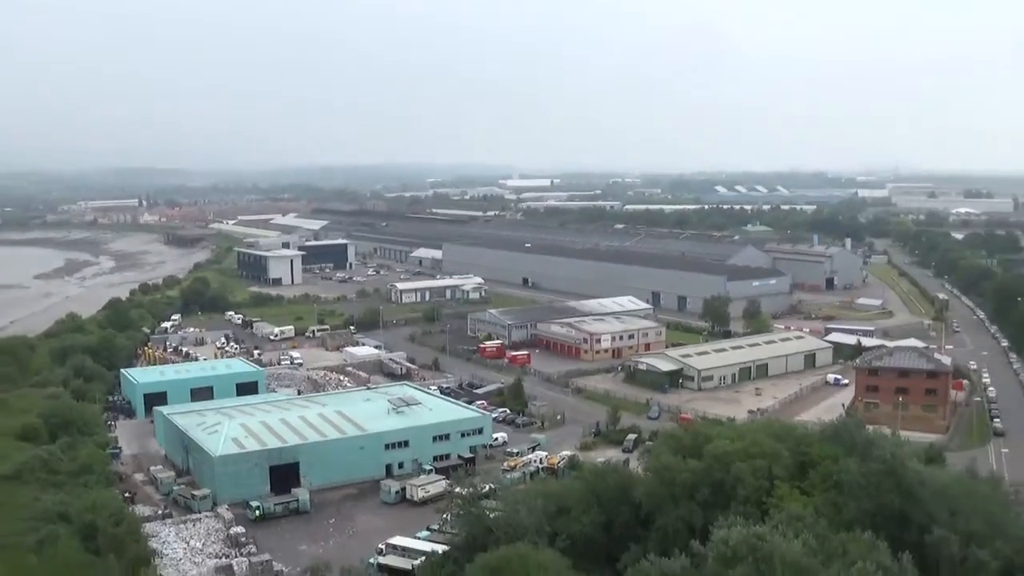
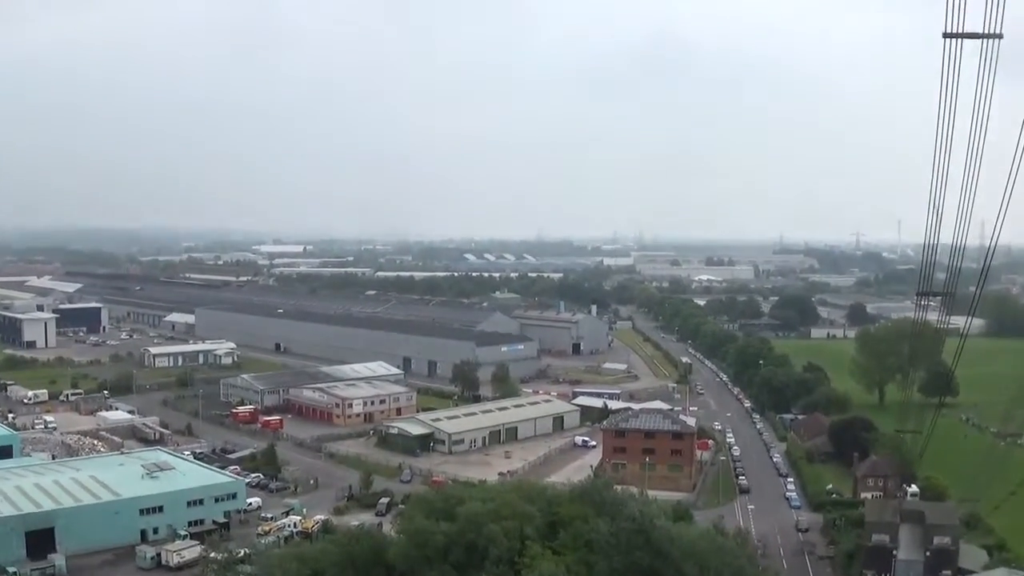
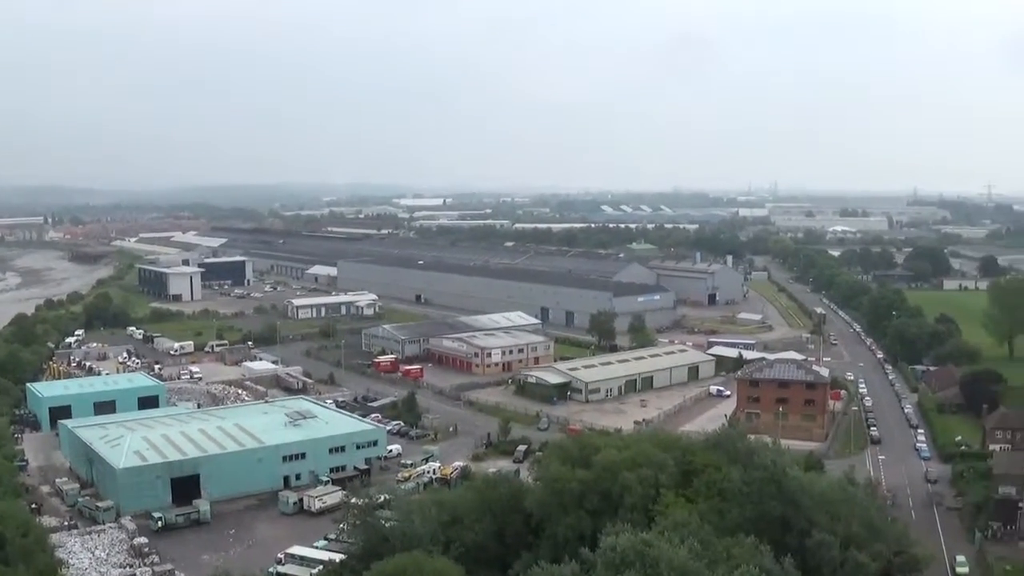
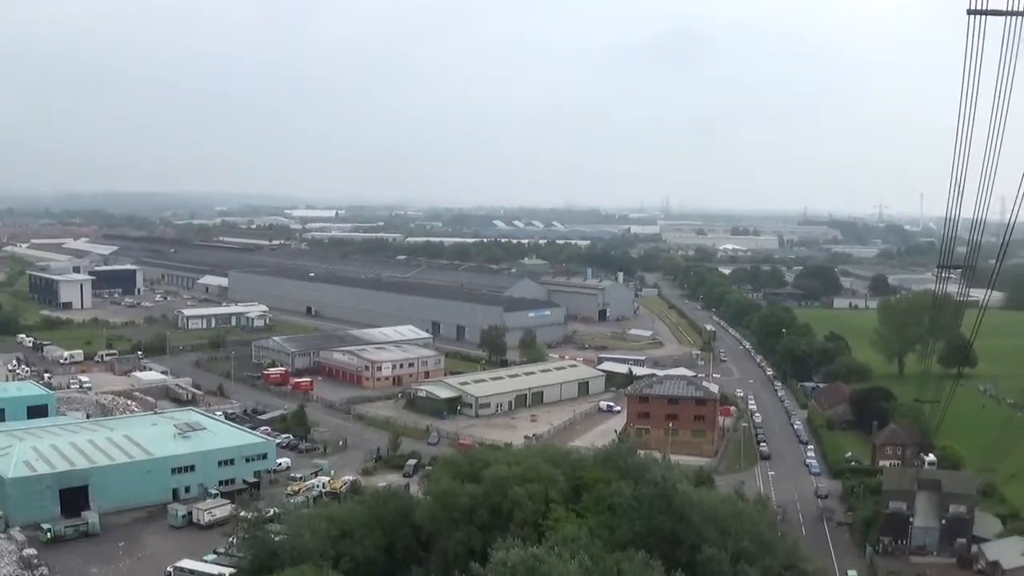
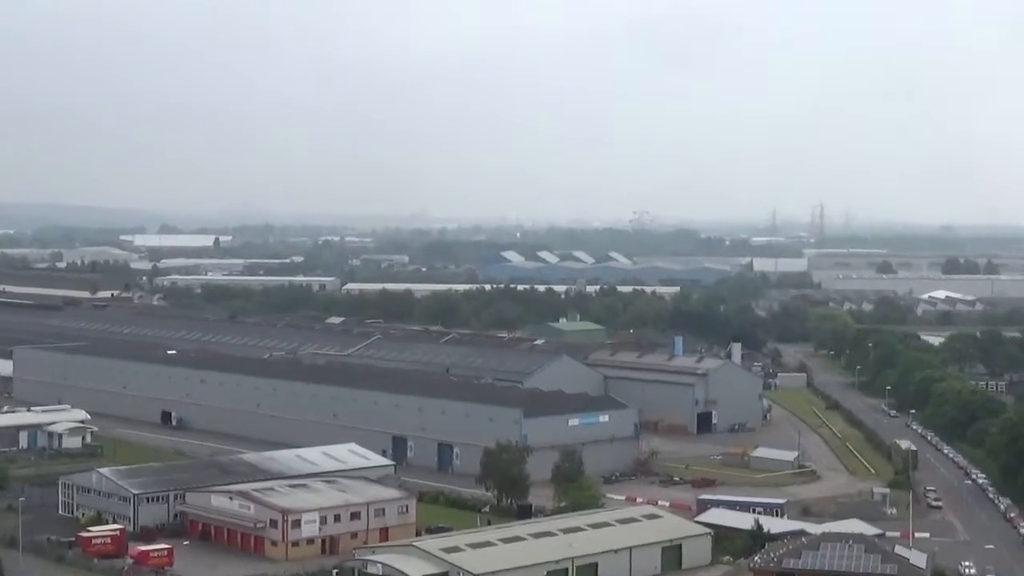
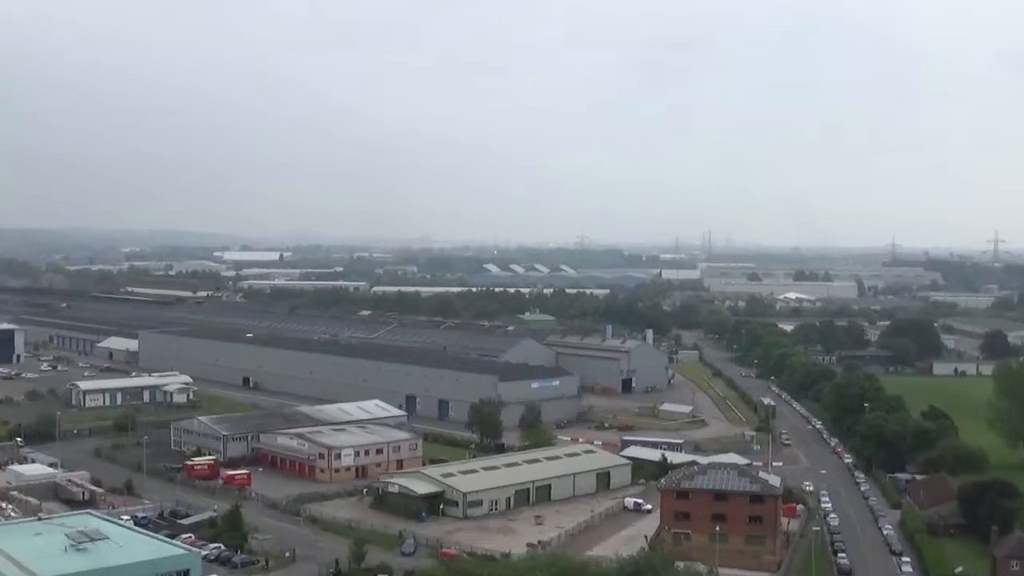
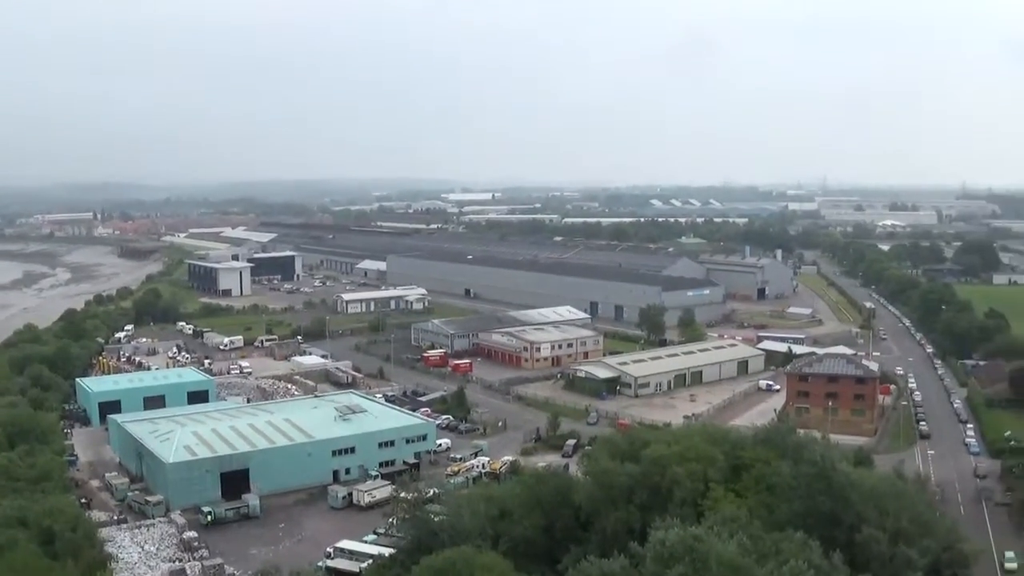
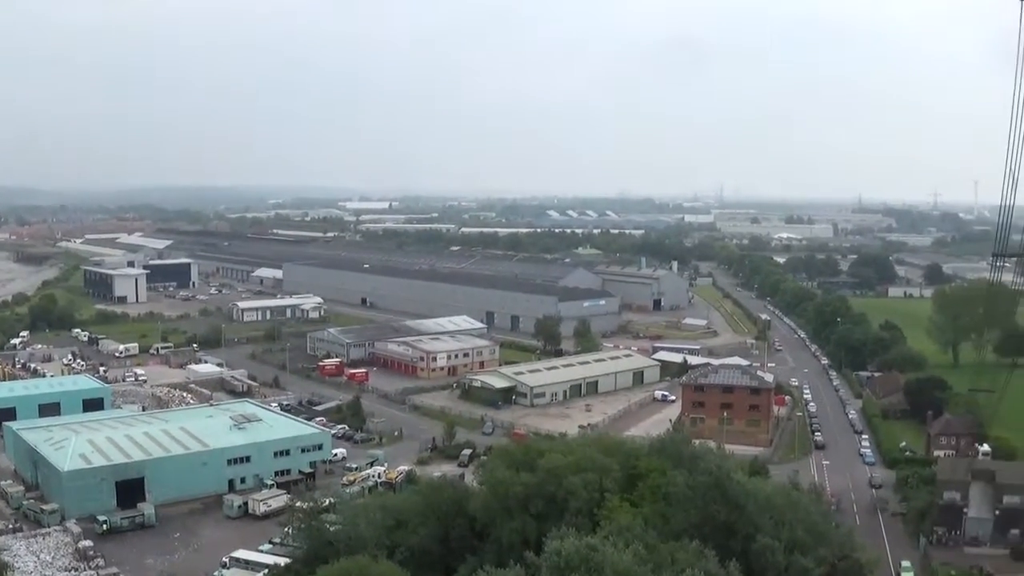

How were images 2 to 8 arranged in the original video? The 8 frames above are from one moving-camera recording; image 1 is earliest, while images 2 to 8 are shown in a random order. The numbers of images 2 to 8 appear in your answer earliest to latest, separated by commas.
7, 3, 8, 4, 2, 6, 5
